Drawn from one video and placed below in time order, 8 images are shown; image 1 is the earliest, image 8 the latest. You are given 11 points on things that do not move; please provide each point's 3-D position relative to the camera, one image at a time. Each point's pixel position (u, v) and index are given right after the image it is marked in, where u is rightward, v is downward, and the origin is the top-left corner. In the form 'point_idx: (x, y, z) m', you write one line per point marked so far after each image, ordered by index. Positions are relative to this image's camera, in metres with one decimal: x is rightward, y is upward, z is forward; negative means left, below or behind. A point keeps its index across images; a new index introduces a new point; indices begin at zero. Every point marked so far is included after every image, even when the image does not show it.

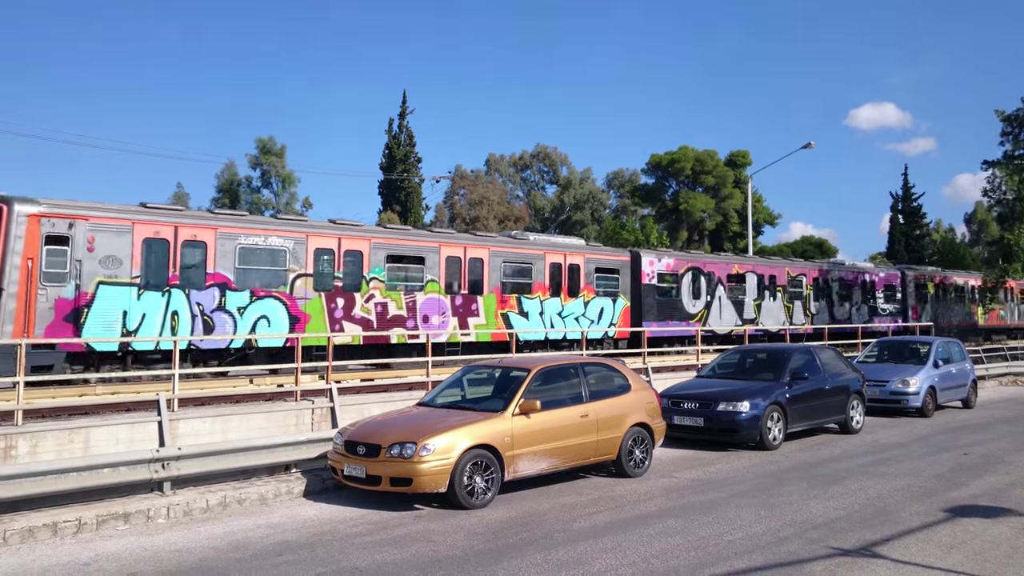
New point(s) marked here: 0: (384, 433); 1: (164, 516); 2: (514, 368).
0: (-1.3, -1.4, +7.9) m
1: (-3.3, -2.1, +7.5) m
2: (0.0, -0.9, +8.8) m
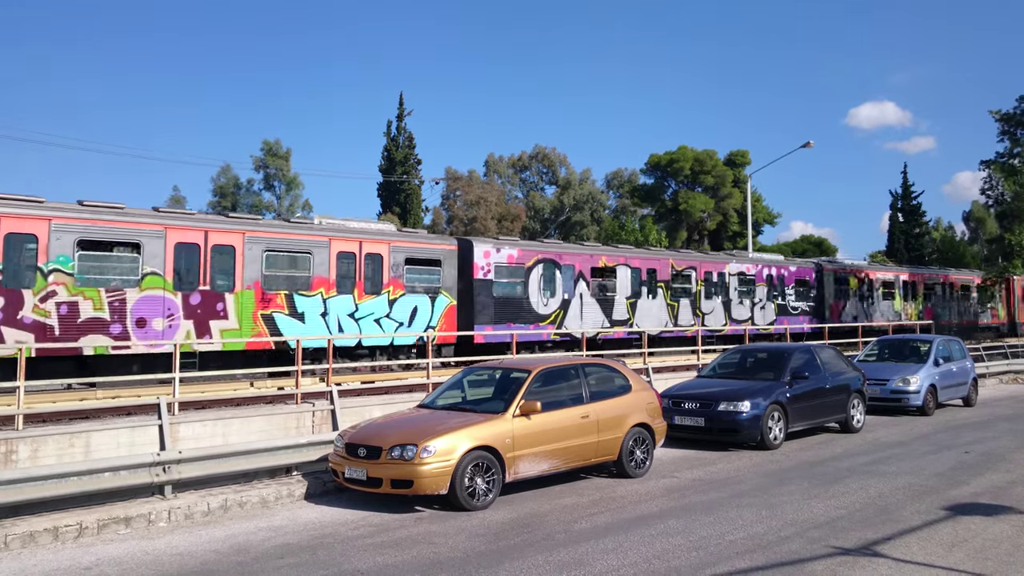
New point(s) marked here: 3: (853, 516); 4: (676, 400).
0: (-1.2, -1.4, +7.9) m
1: (-3.2, -2.2, +7.5) m
2: (0.0, -0.9, +8.8) m
3: (+3.2, -2.2, +7.6) m
4: (+2.3, -1.5, +11.1) m
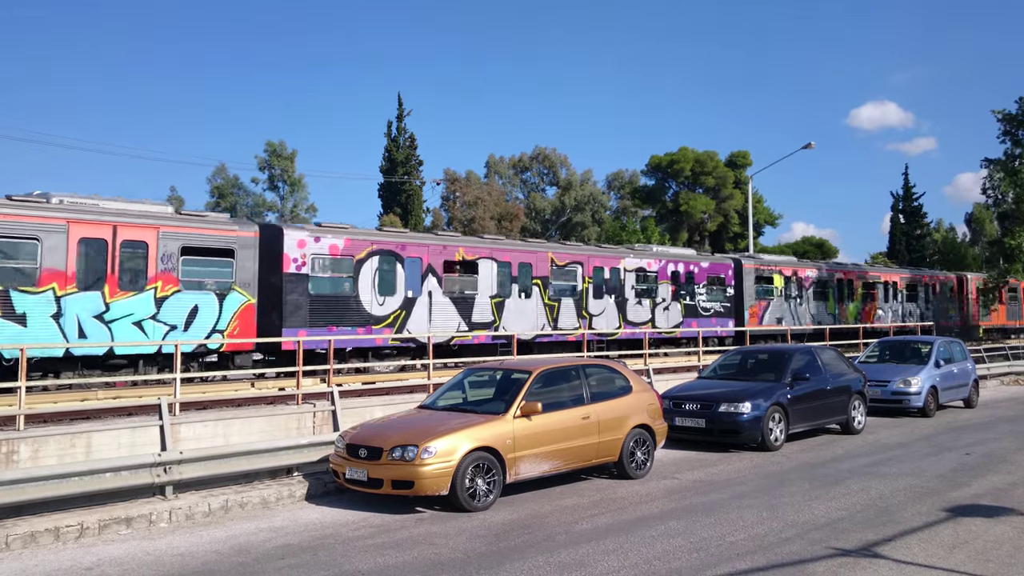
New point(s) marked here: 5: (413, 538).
0: (-1.2, -1.4, +7.9) m
1: (-3.2, -2.2, +7.5) m
2: (0.0, -0.9, +8.8) m
3: (+3.2, -2.2, +7.6) m
4: (+2.3, -1.6, +11.1) m
5: (-0.9, -2.2, +7.1) m
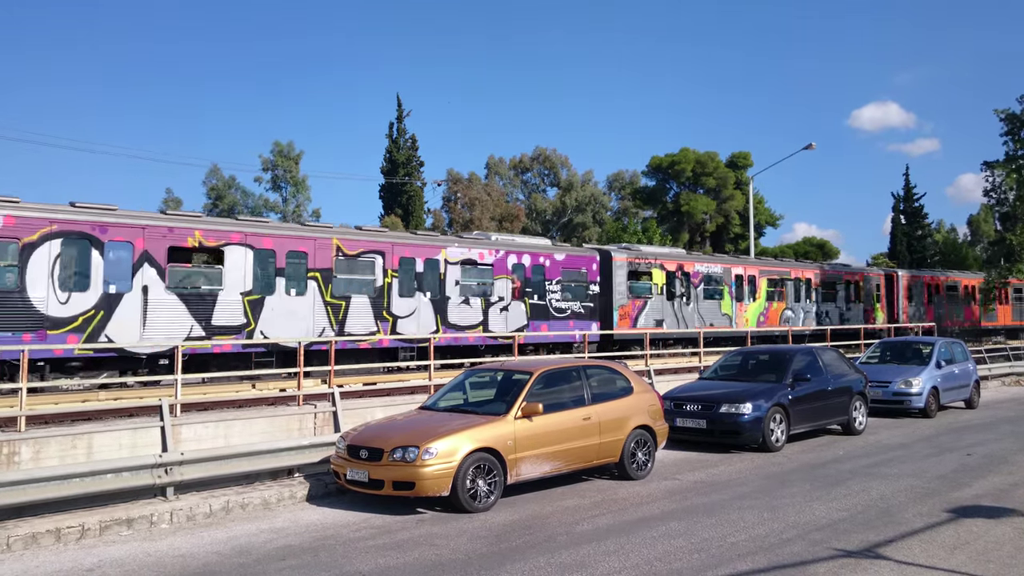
0: (-1.2, -1.5, +7.9) m
1: (-3.2, -2.2, +7.5) m
2: (0.0, -0.9, +8.8) m
3: (+3.2, -2.2, +7.6) m
4: (+2.3, -1.6, +11.1) m
5: (-0.9, -2.2, +7.1) m
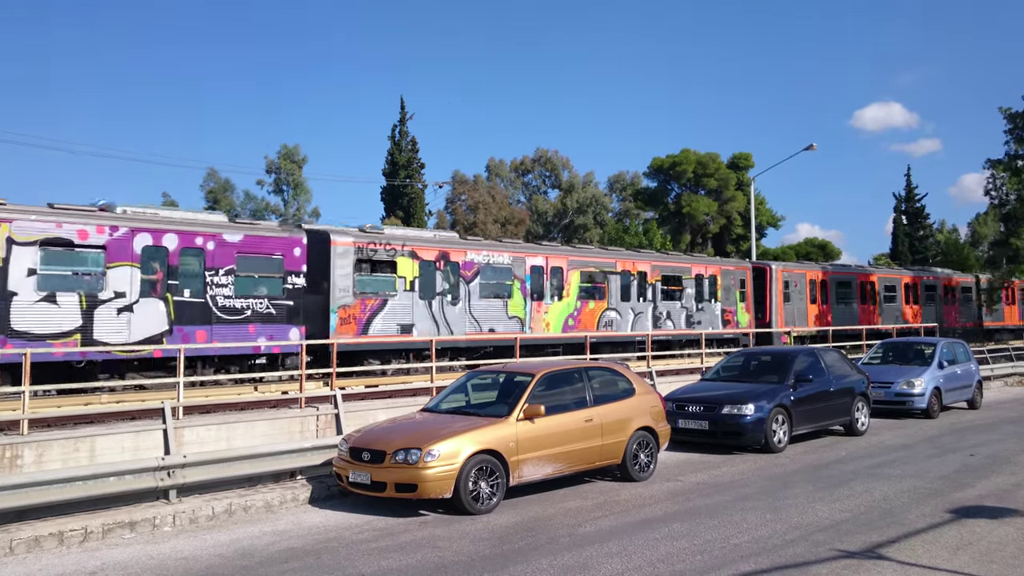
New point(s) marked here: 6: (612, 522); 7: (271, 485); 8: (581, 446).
0: (-1.2, -1.5, +7.9) m
1: (-3.2, -2.2, +7.5) m
2: (+0.1, -0.9, +8.8) m
3: (+3.3, -2.2, +7.6) m
4: (+2.3, -1.6, +11.1) m
5: (-0.8, -2.2, +7.1) m
6: (+0.9, -2.2, +7.6) m
7: (-2.7, -2.2, +8.8) m
8: (+0.7, -1.7, +8.6) m
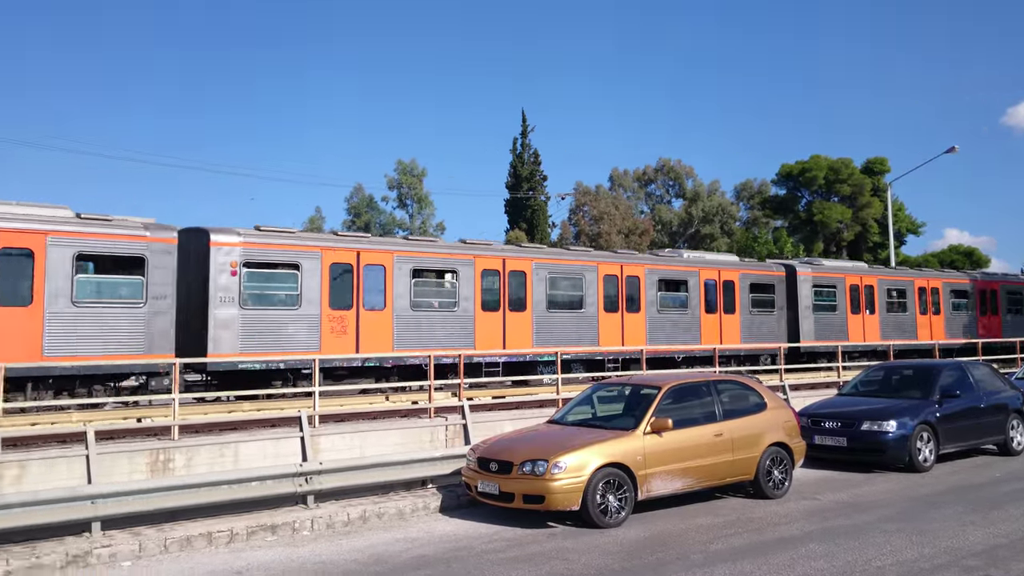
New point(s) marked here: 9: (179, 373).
0: (0.0, -1.6, +7.9) m
1: (-2.0, -2.3, +7.8) m
2: (+1.4, -1.1, +8.7) m
3: (+4.4, -2.3, +7.0) m
4: (+4.0, -1.7, +10.7) m
5: (+0.3, -2.3, +7.1) m
6: (+2.2, -2.3, +7.4) m
7: (-1.3, -2.3, +9.0) m
8: (+2.1, -1.8, +8.4) m
9: (-4.7, -1.2, +11.0) m
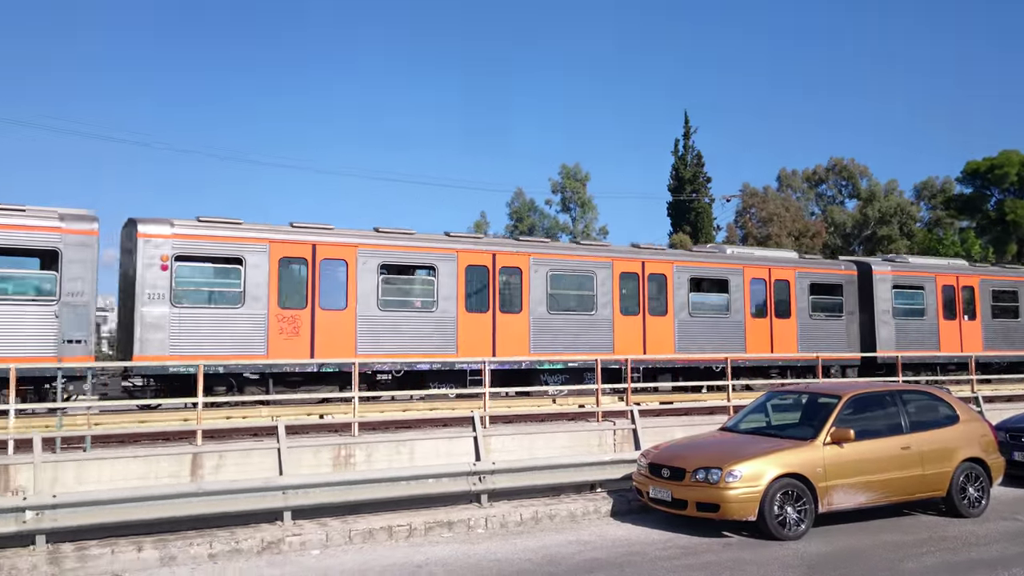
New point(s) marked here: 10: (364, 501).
0: (+1.7, -1.6, +7.8) m
1: (-0.3, -2.4, +8.0) m
2: (+3.2, -1.1, +8.4) m
3: (+5.9, -2.3, +6.3) m
4: (+6.0, -1.8, +9.9) m
5: (+1.9, -2.4, +7.0) m
6: (+3.7, -2.4, +7.0) m
7: (+0.6, -2.4, +9.1) m
8: (+3.8, -1.9, +8.0) m
9: (-2.4, -1.3, +11.6) m
10: (-1.5, -2.1, +8.0) m
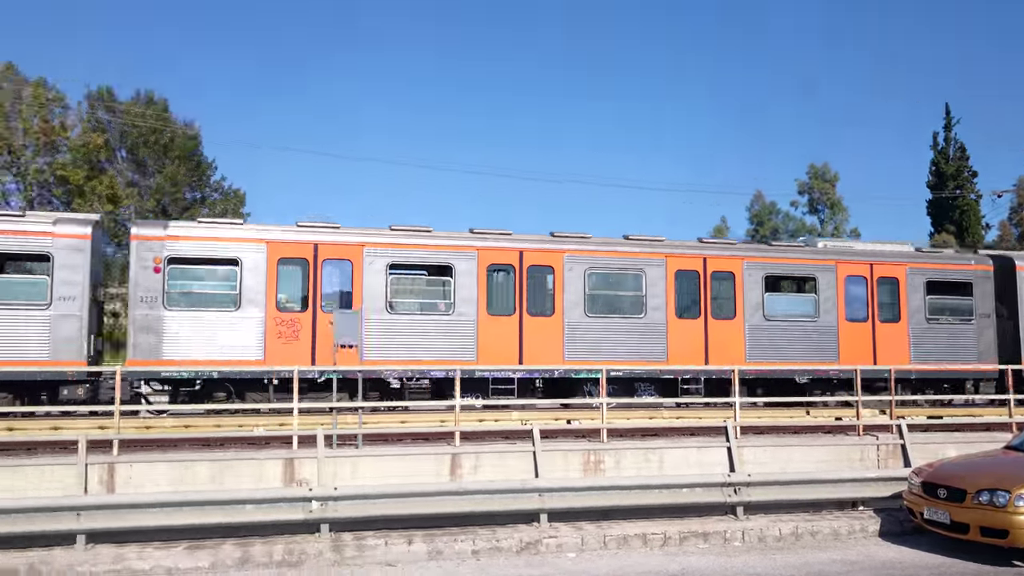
0: (+1.7, -1.6, +6.6) m
1: (-0.2, -2.4, +7.3) m
2: (+3.3, -1.1, +6.8) m
3: (+5.3, -2.2, +4.0) m
4: (+6.4, -1.7, +7.5) m
5: (+1.6, -2.4, +5.7) m
6: (+3.4, -2.3, +5.2) m
7: (+1.0, -2.4, +8.2) m
8: (+3.7, -1.8, +6.2) m
9: (-1.3, -1.3, +11.4) m
10: (-1.4, -2.2, +7.6) m
